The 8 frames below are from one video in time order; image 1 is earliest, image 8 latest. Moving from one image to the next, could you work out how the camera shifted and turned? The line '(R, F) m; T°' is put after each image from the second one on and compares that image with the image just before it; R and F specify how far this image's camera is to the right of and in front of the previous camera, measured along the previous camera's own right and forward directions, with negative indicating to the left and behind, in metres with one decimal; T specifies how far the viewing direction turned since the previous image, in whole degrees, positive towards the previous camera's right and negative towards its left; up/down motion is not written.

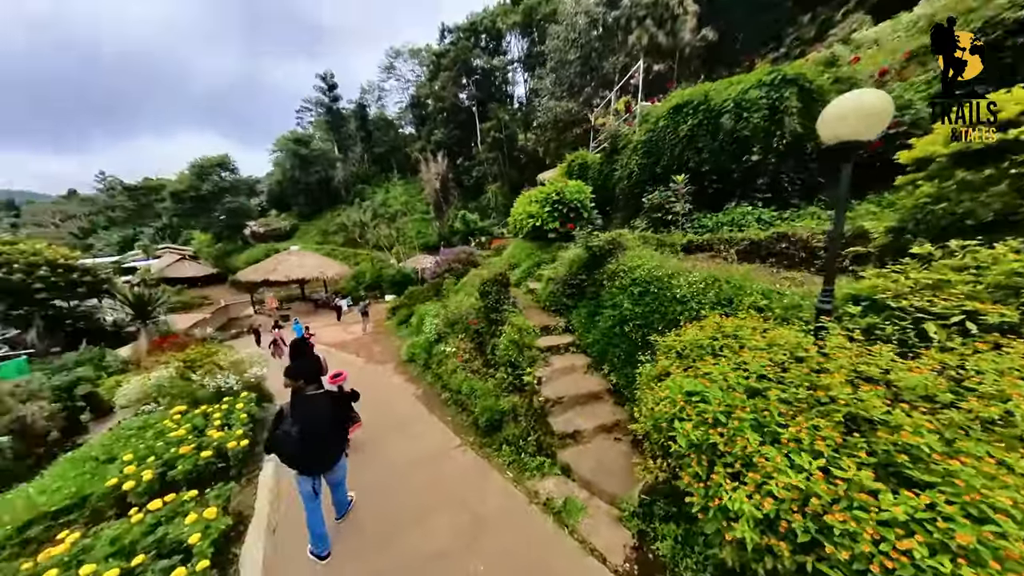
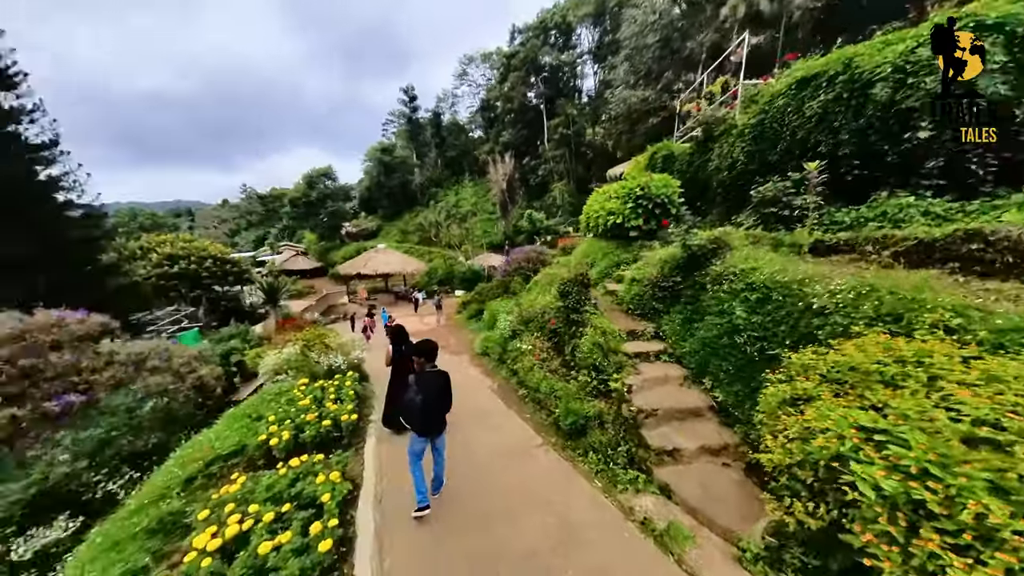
(-0.3, 0.0) m; -12°
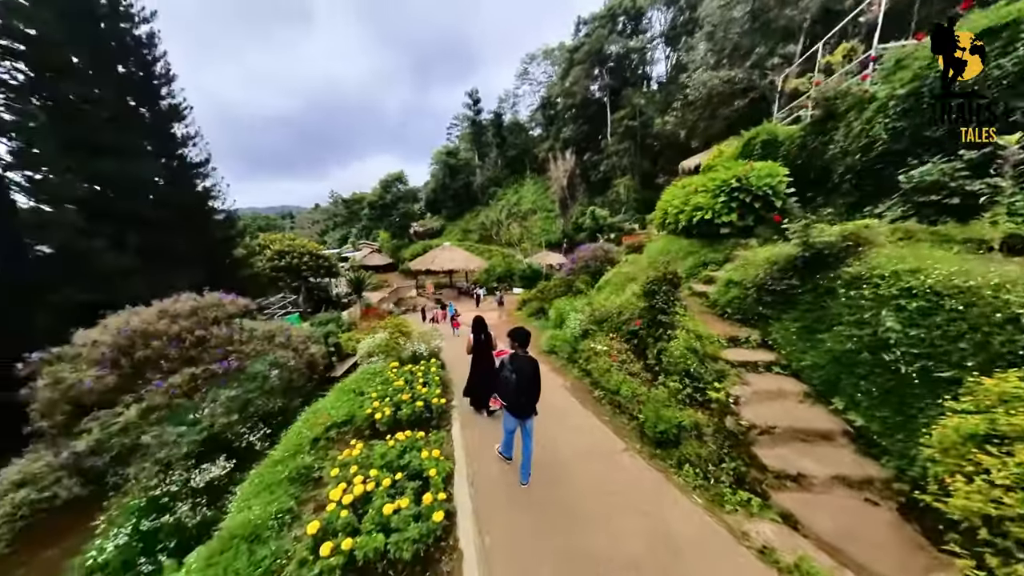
(-0.4, 0.0) m; -10°
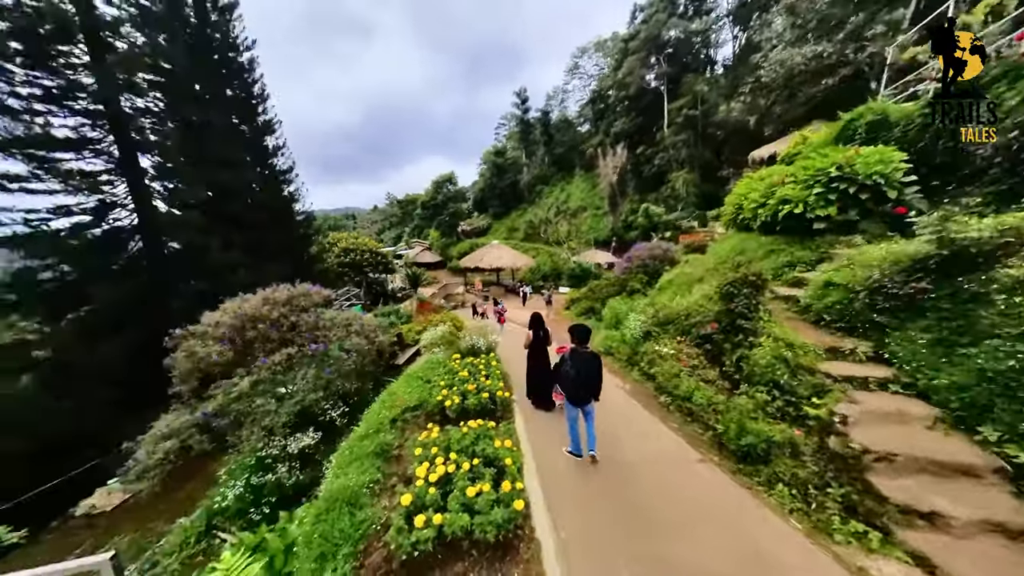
(-0.3, 0.0) m; -8°
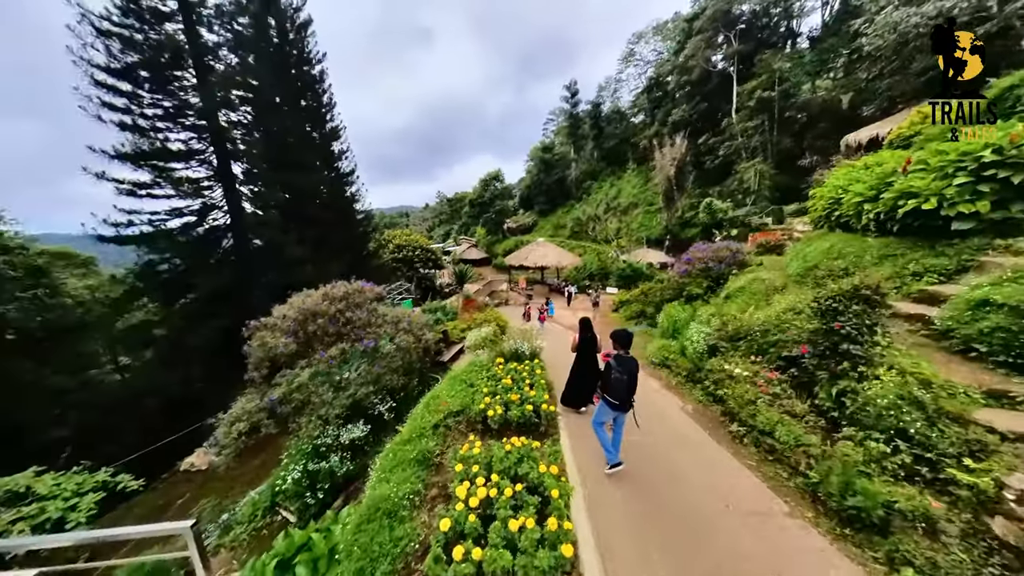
(-0.1, +0.3) m; -8°
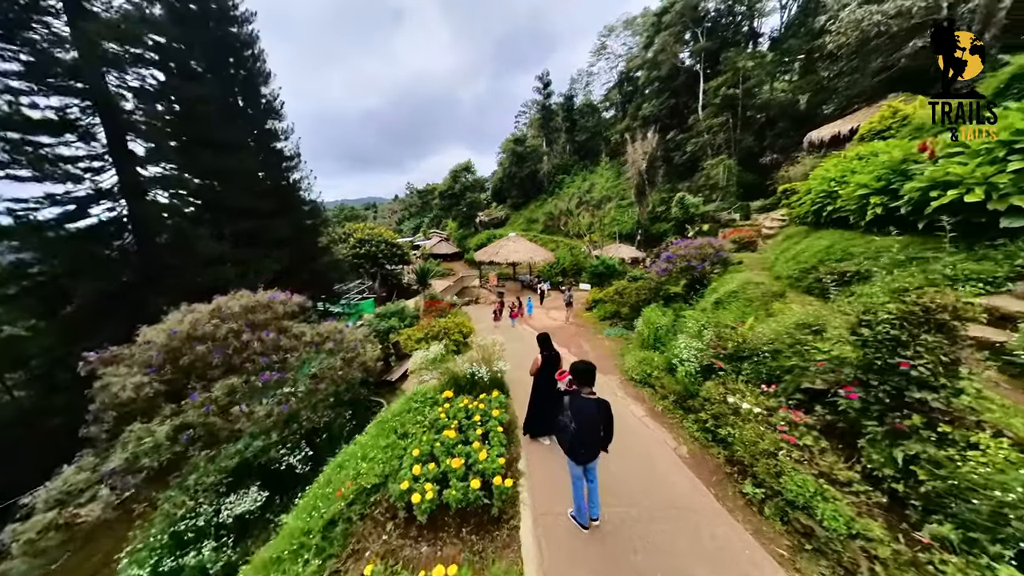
(+0.4, +1.3) m; +5°
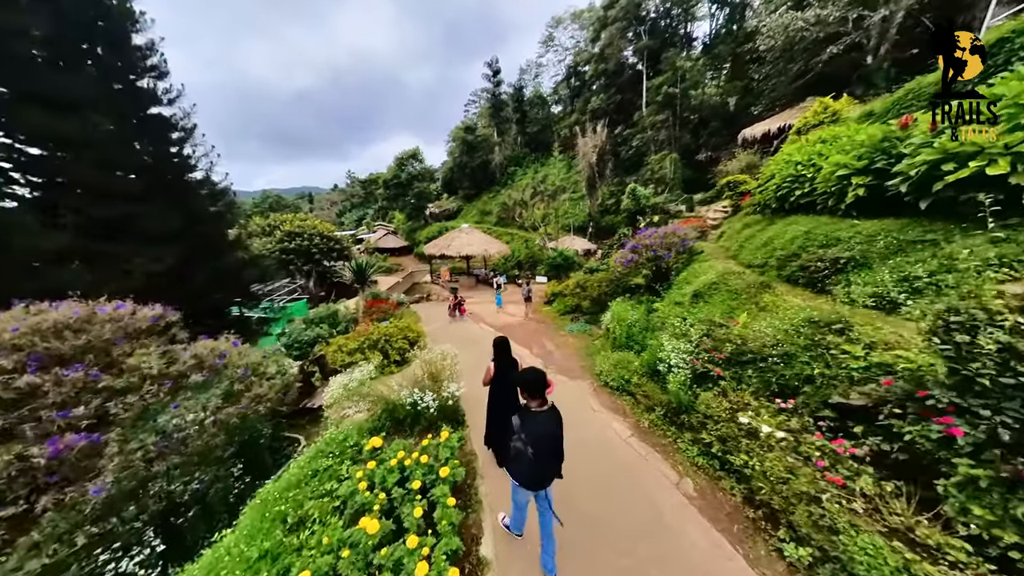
(0.0, +1.3) m; +9°
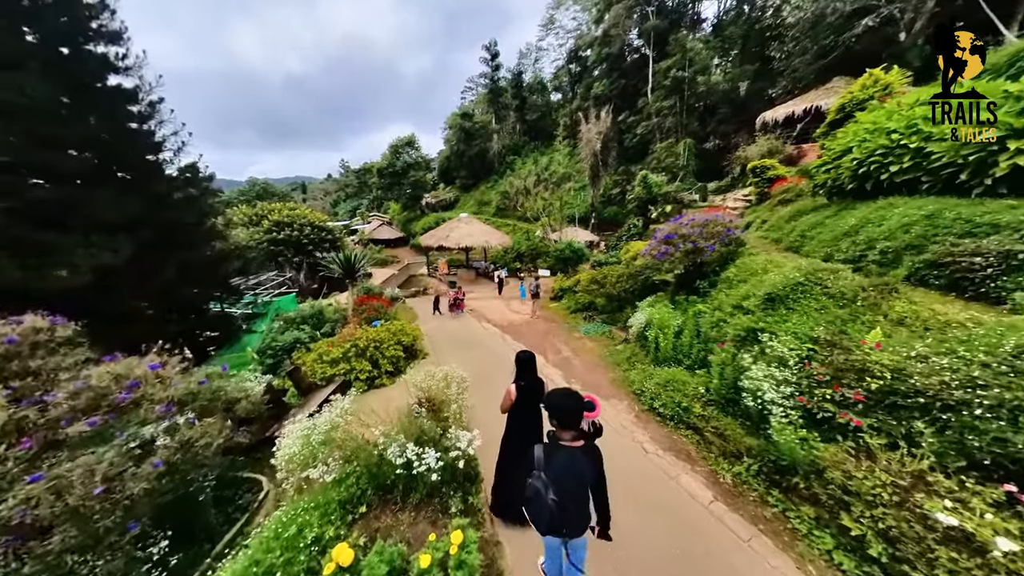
(-0.4, +1.3) m; +1°
